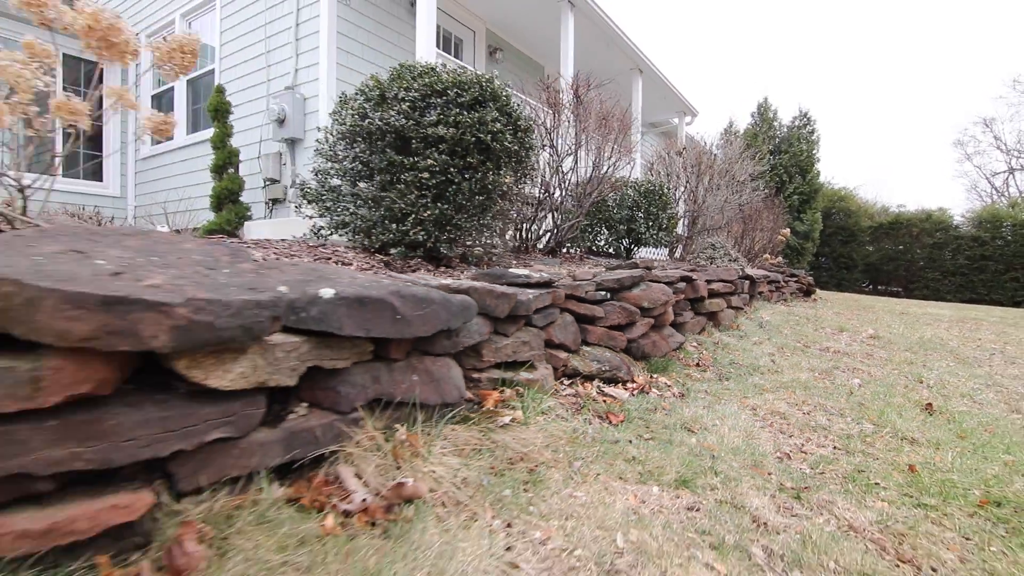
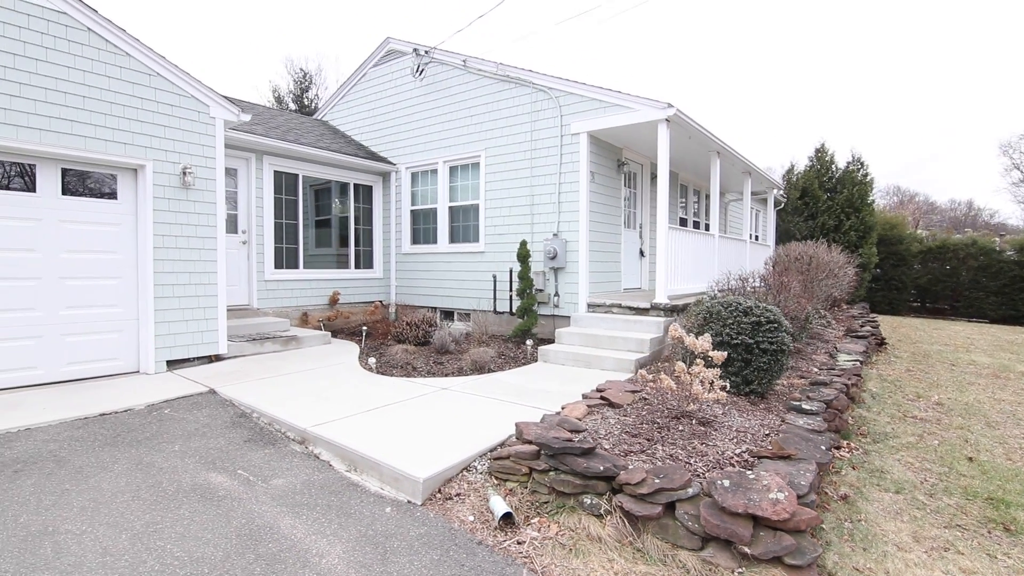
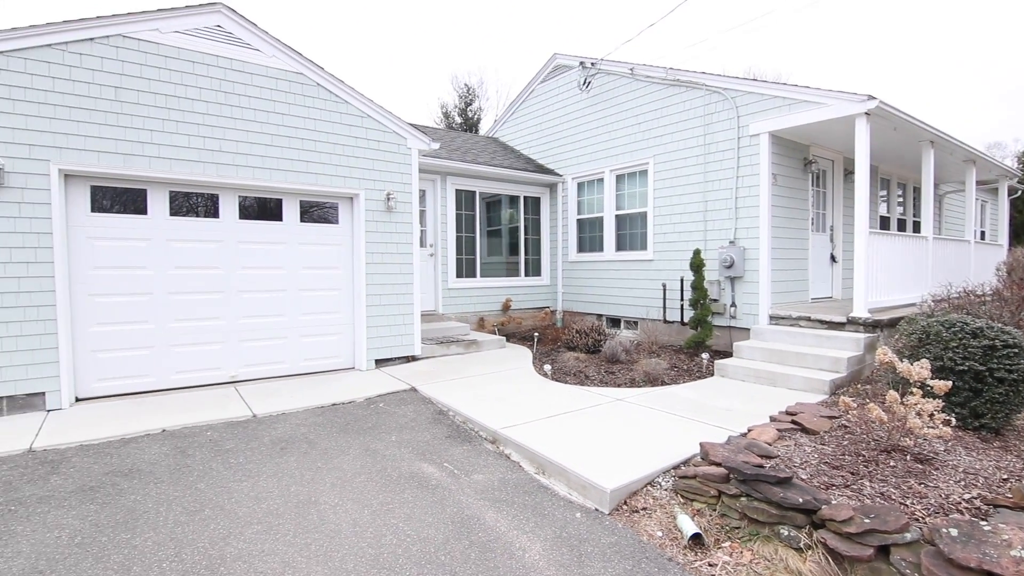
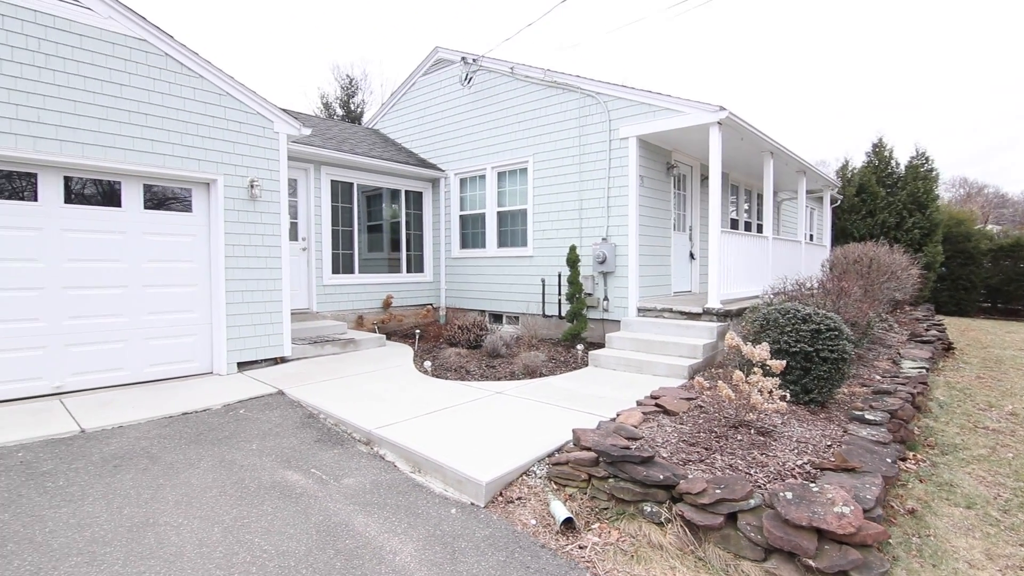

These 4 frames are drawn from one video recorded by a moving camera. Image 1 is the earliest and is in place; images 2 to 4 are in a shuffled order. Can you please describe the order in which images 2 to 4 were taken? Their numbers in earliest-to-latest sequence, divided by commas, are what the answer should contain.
2, 4, 3
